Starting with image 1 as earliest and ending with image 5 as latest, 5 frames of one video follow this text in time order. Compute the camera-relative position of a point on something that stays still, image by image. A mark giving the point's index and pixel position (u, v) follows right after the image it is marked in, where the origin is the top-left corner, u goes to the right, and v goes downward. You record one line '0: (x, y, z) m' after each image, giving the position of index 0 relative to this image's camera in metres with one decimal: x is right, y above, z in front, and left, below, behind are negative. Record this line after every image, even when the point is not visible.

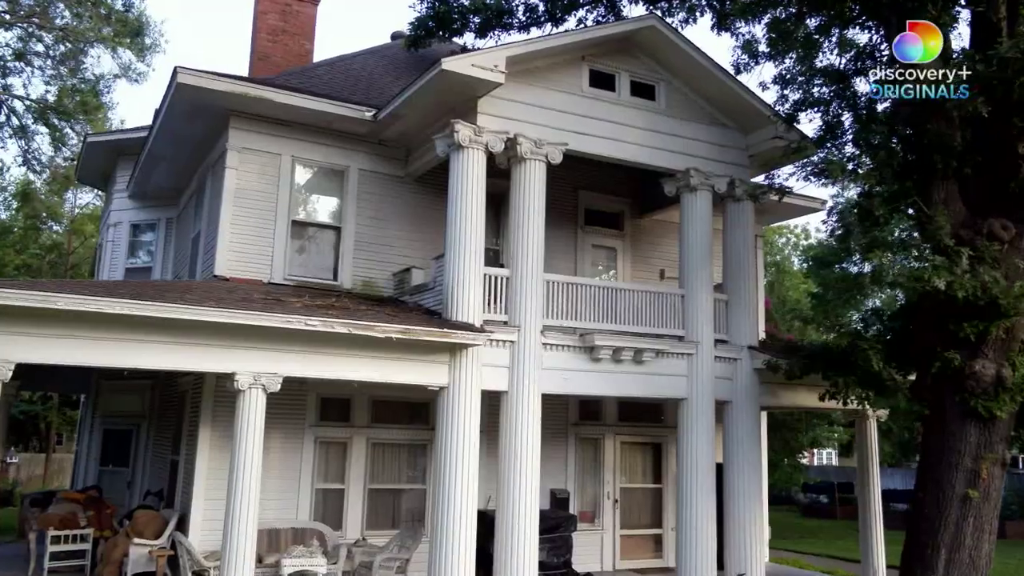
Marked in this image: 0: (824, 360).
0: (+4.1, -1.0, +10.8) m
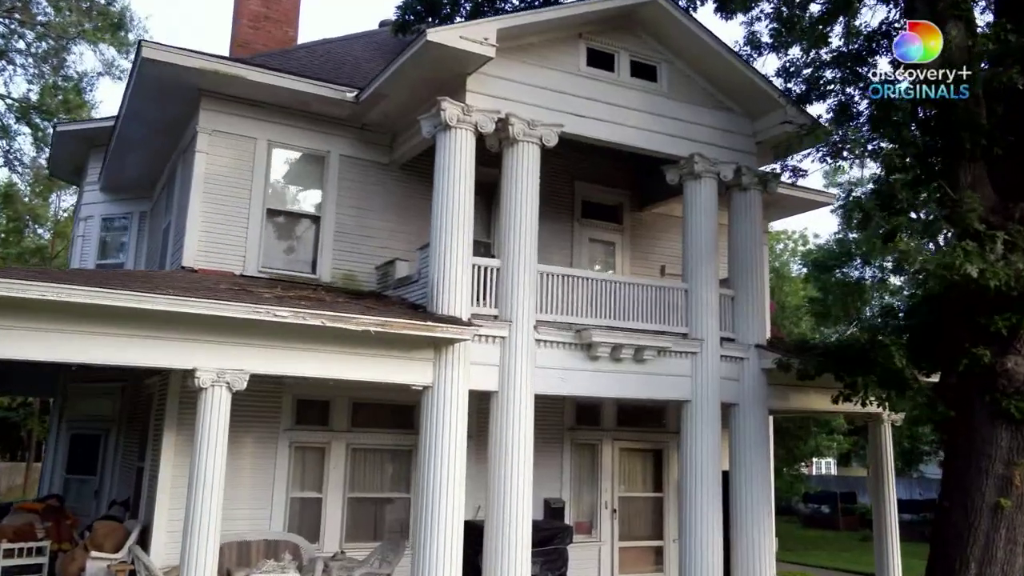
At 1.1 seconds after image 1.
0: (+4.0, -0.9, +10.0) m
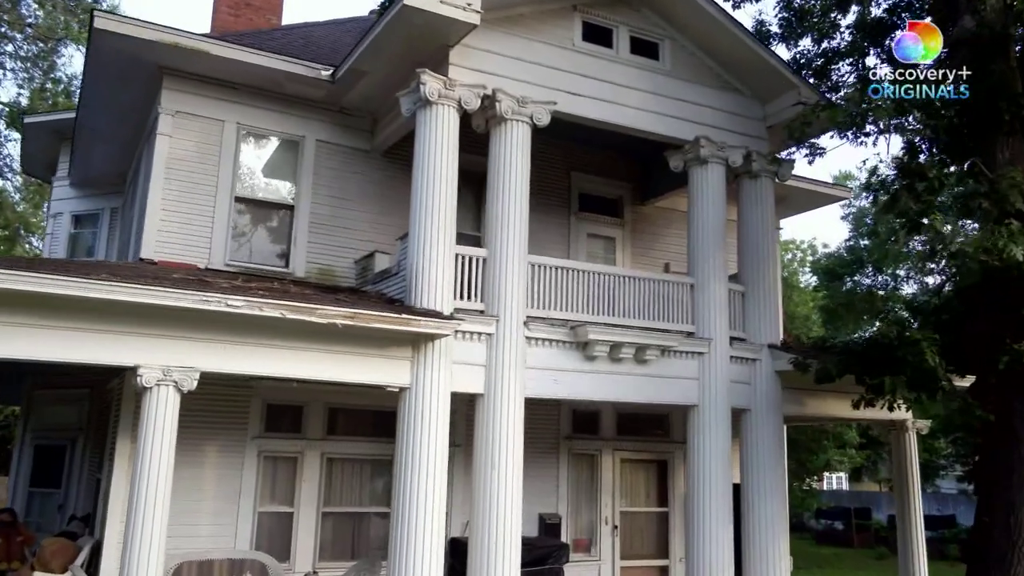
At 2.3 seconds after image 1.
0: (+3.9, -0.8, +9.0) m
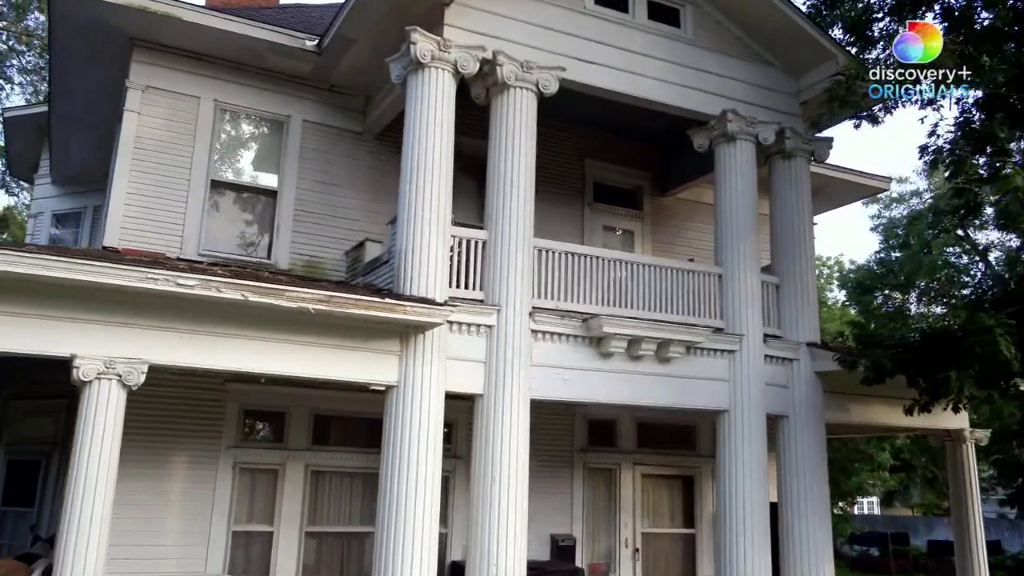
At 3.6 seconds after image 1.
0: (+3.9, -0.6, +7.8) m
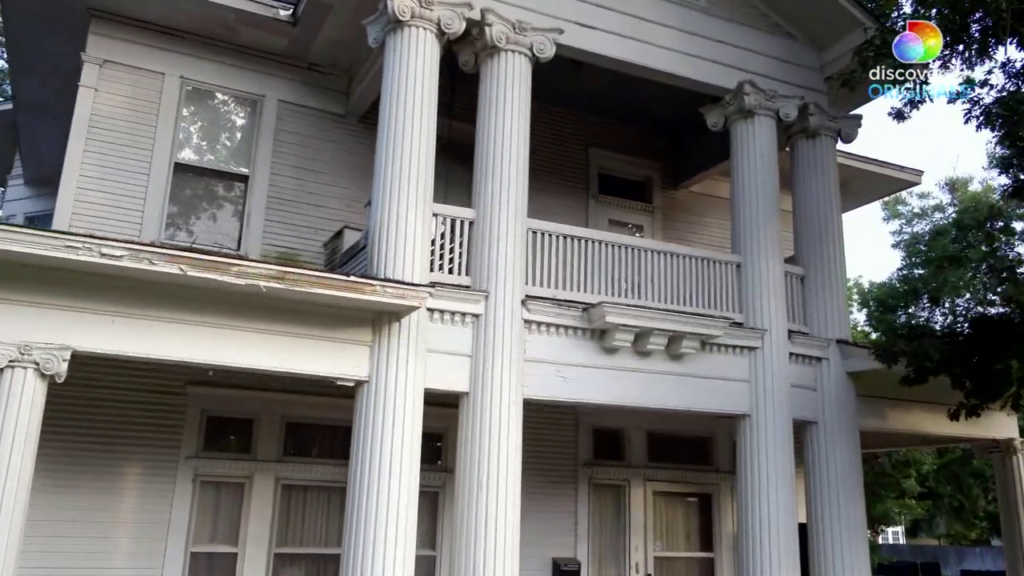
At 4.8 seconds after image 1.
0: (+3.8, -0.5, +6.8) m
